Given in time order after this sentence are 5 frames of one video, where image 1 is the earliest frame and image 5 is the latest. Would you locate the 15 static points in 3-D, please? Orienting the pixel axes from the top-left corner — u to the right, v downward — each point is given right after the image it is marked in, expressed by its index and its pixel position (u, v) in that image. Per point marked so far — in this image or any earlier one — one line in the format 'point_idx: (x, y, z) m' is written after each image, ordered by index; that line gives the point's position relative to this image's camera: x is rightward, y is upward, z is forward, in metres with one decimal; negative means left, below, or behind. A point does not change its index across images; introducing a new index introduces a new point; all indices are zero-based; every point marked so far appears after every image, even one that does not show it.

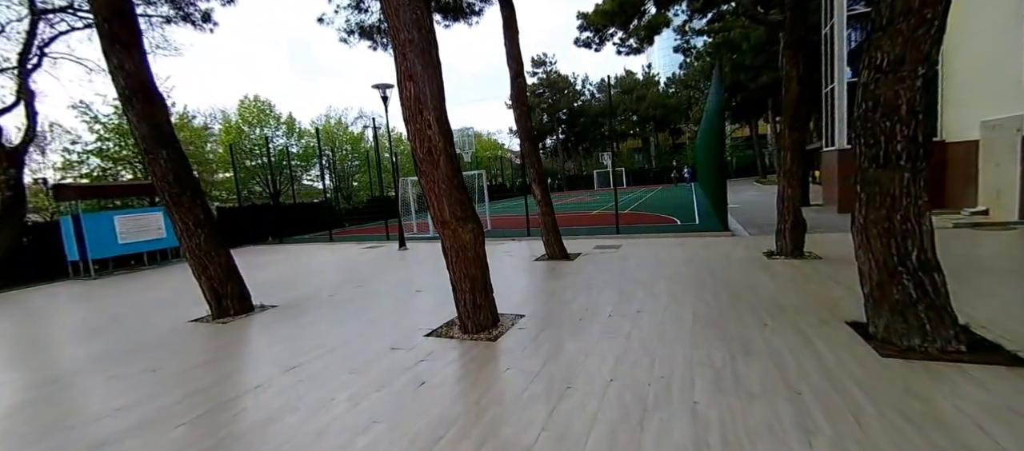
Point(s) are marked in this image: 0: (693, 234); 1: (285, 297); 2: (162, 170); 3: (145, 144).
0: (+3.5, -0.1, +8.1) m
1: (-3.2, -1.0, +5.9) m
2: (-4.1, +0.6, +4.6) m
3: (-4.2, +0.9, +4.5) m
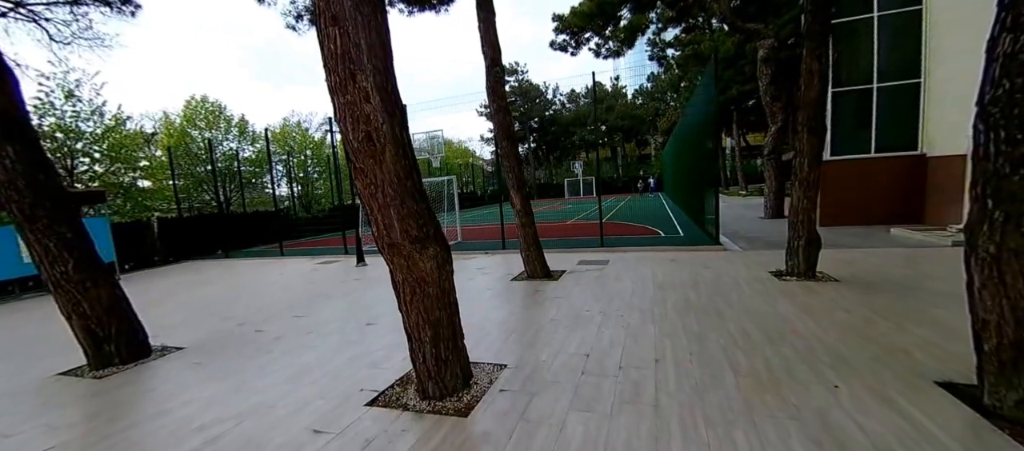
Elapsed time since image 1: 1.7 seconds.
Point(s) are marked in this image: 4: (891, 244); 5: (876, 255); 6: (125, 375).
0: (+3.1, -0.4, +7.4) m
1: (-3.5, -1.2, +4.7) m
2: (-4.3, +0.5, +3.4) m
3: (-4.4, +0.8, +3.3) m
4: (+6.7, -0.3, +7.3) m
5: (+5.5, -0.5, +6.3) m
6: (-3.3, -1.4, +3.5) m
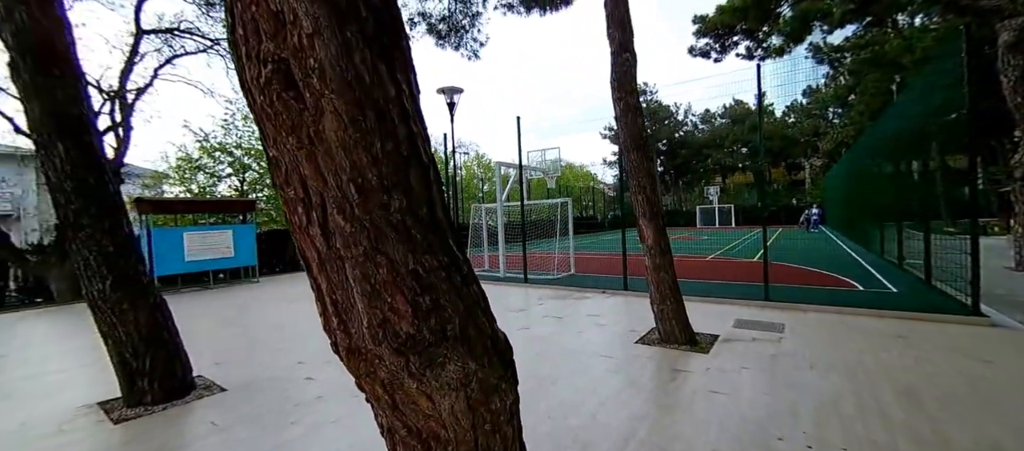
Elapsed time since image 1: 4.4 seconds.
0: (+4.7, -1.0, +4.9) m
1: (-2.5, -1.4, +4.1) m
2: (-3.4, +0.4, +3.1) m
3: (-3.6, +0.7, +3.1) m
4: (+8.1, -1.1, +3.8) m
5: (+6.6, -1.1, +3.1) m
6: (-2.6, -1.5, +2.8) m
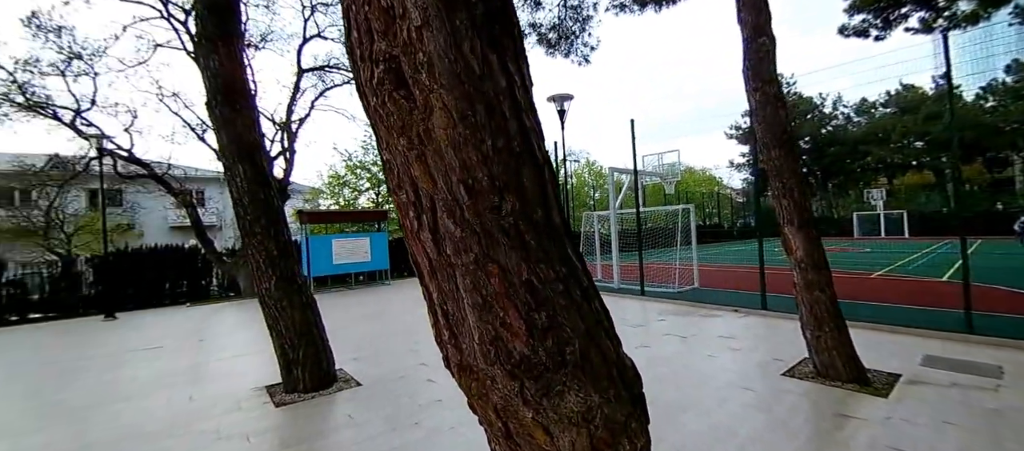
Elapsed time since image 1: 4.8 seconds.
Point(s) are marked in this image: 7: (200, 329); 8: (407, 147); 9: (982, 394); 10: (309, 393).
0: (+5.8, -1.1, +3.3) m
1: (-1.3, -1.5, +4.5) m
2: (-2.5, +0.3, +3.8) m
3: (-2.6, +0.6, +3.8) m
4: (+8.8, -1.2, +1.4) m
5: (+7.2, -1.2, +1.1) m
6: (-1.8, -1.6, +3.2) m
7: (-5.8, -1.9, +7.8) m
8: (-0.2, +0.1, +0.7) m
9: (+3.4, -1.2, +3.0) m
10: (-1.9, -1.5, +3.7) m
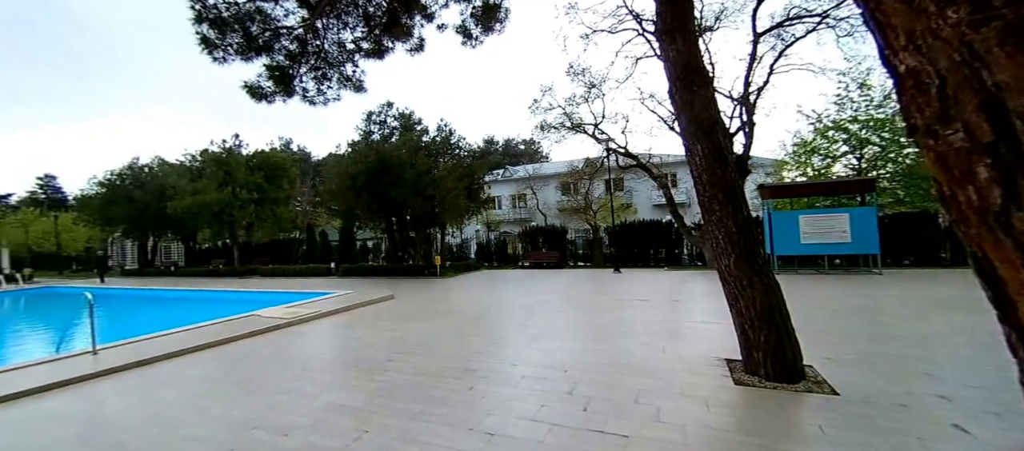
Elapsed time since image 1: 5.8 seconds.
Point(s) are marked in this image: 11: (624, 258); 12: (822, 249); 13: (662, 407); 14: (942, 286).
0: (+5.7, -1.1, -3.3) m
1: (+3.0, -1.3, +3.3) m
2: (+1.8, +0.5, +3.9) m
3: (+1.7, +0.9, +4.0) m
4: (+5.7, -1.3, -6.9) m
5: (+4.6, -1.3, -5.7) m
6: (+1.7, -1.4, +3.1) m
7: (+3.5, -1.4, +9.0) m
8: (+0.4, +0.2, +0.3) m
9: (+4.2, -1.1, -1.4) m
10: (+2.1, -1.3, +3.4) m
11: (+3.8, -1.1, +14.2) m
12: (+7.1, -0.6, +9.5) m
13: (+1.1, -1.4, +3.1) m
14: (+8.1, -1.2, +7.8) m
